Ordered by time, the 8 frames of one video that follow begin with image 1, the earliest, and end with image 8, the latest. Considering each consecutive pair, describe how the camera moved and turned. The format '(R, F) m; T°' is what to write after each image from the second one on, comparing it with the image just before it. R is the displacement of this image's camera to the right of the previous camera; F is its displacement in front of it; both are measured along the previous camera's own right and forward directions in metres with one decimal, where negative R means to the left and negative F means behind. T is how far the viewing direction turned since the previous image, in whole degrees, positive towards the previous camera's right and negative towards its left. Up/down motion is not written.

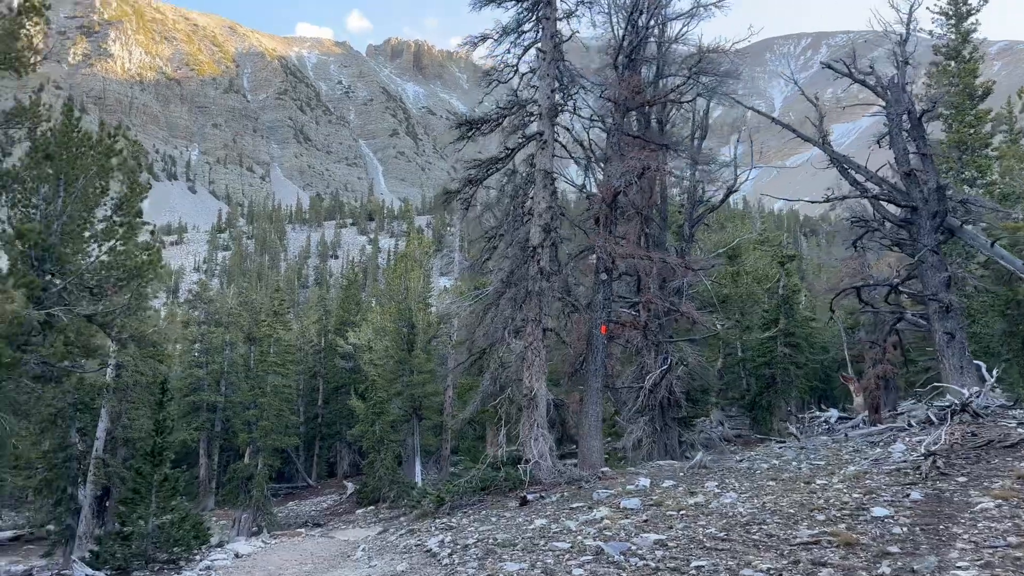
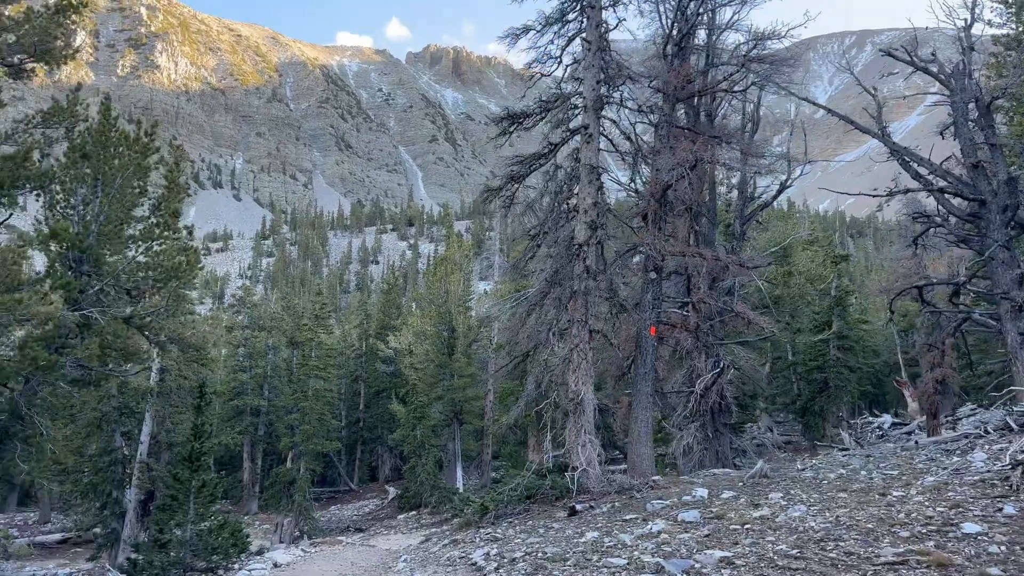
(-0.1, +0.5) m; -3°
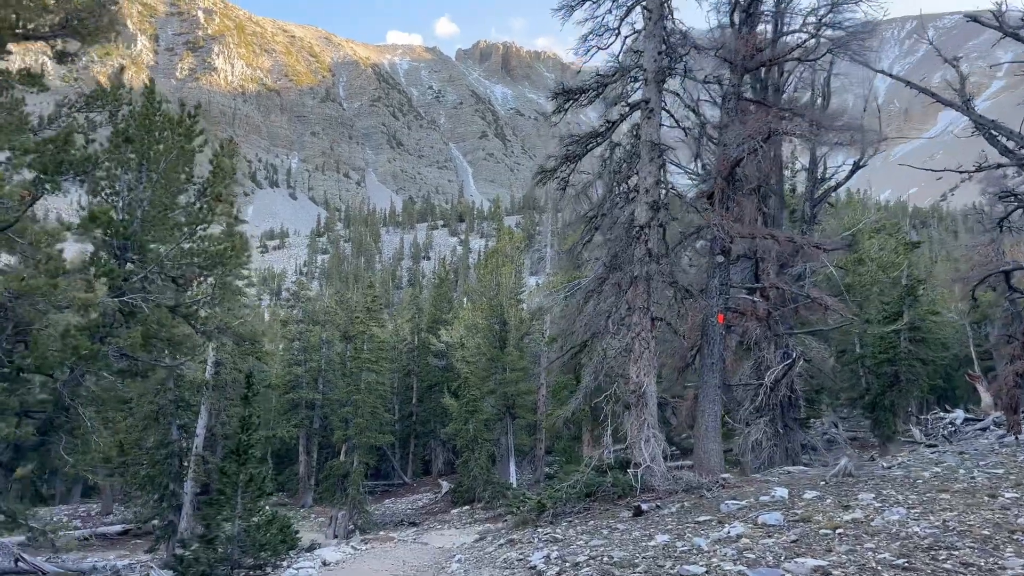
(-0.1, +0.6) m; -4°
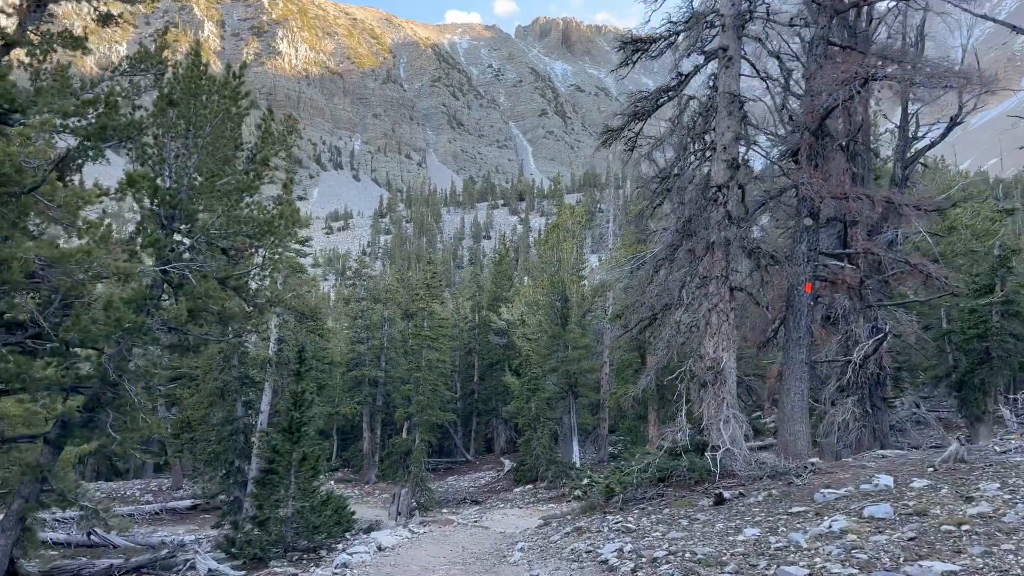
(0.0, +0.8) m; -5°
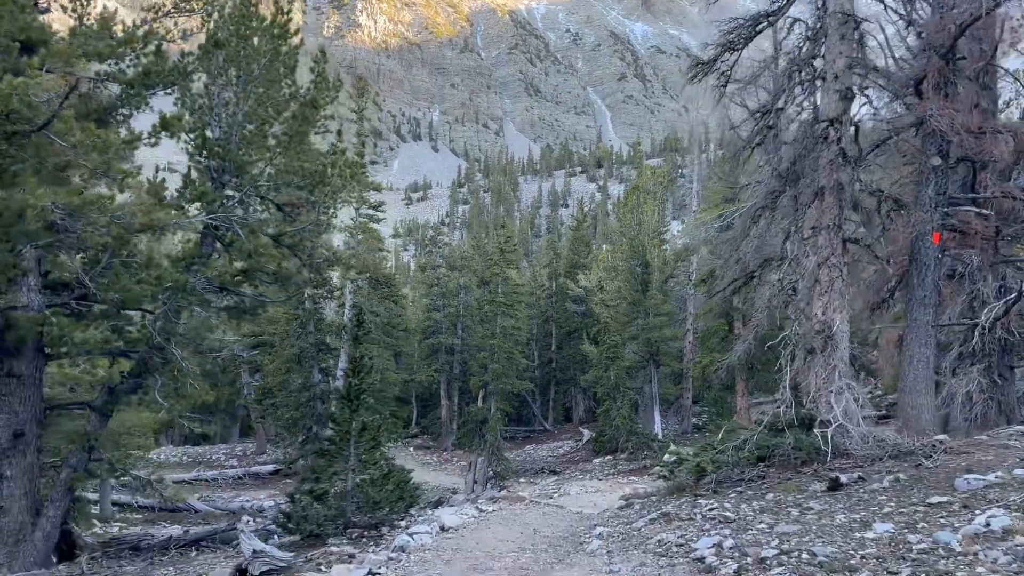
(0.0, +1.0) m; -6°
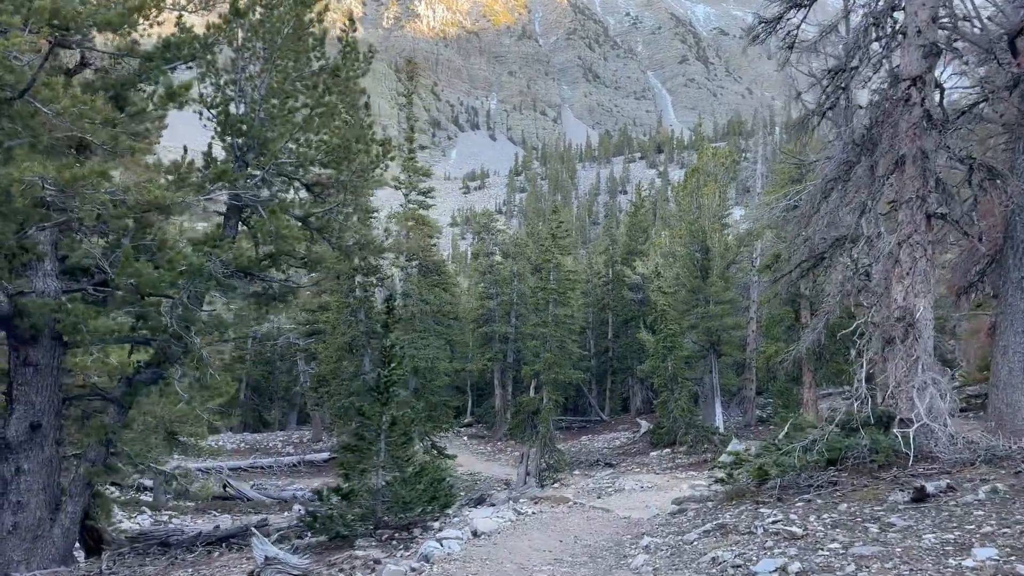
(+0.2, +0.7) m; -4°
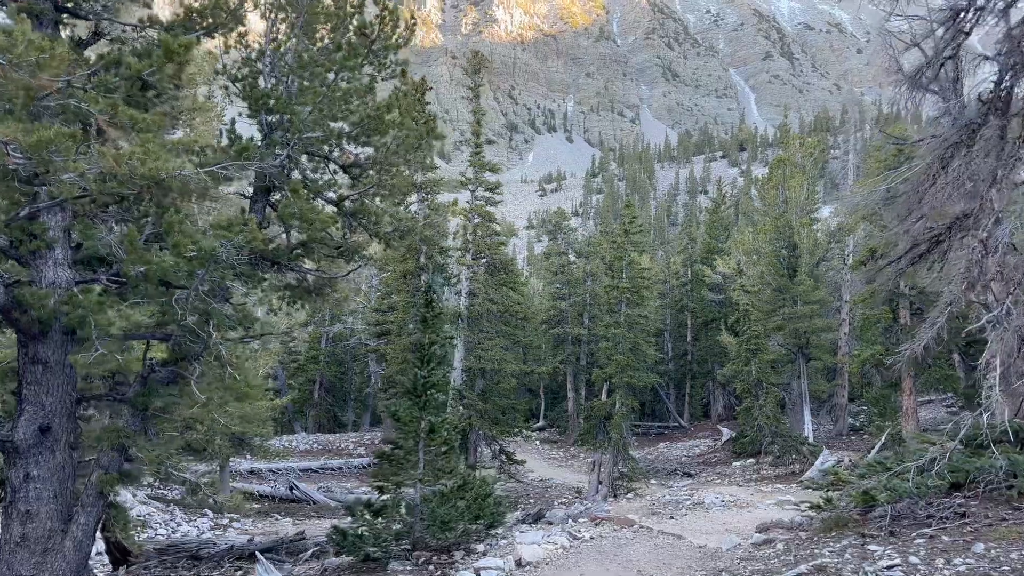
(+0.2, +1.0) m; -6°
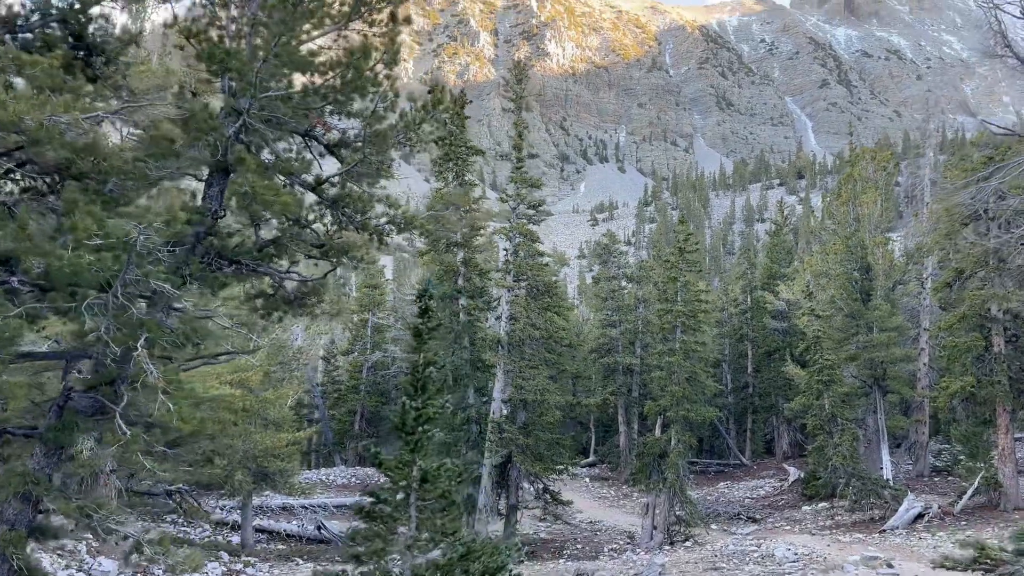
(+0.2, +1.7) m; -4°
